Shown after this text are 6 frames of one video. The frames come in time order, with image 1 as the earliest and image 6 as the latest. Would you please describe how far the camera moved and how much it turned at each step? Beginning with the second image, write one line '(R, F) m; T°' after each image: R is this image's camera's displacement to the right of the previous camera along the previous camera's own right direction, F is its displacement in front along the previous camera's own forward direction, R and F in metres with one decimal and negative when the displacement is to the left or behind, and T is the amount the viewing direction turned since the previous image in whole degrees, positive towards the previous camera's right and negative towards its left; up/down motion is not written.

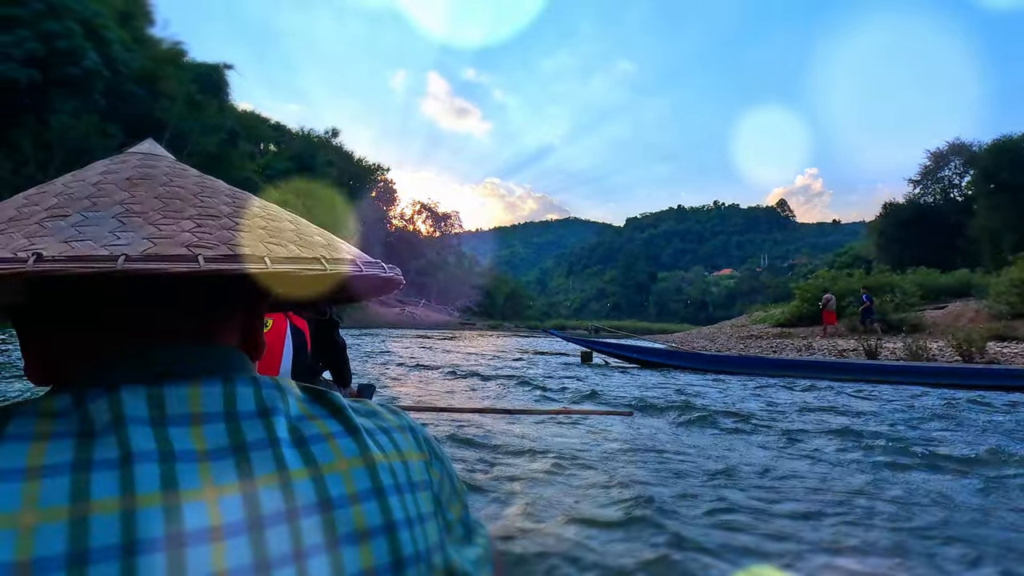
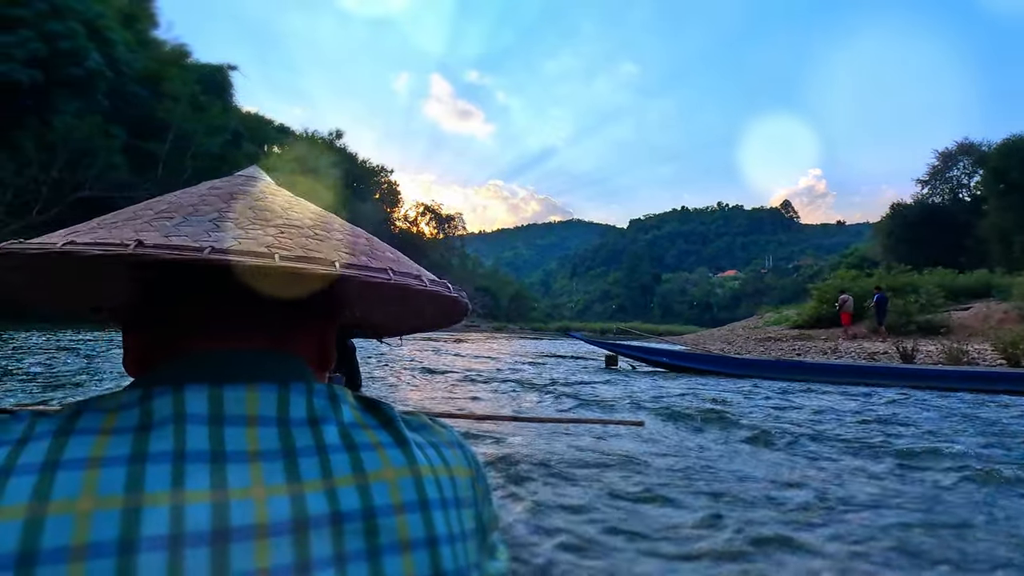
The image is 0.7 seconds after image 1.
(-0.1, +0.2) m; 0°
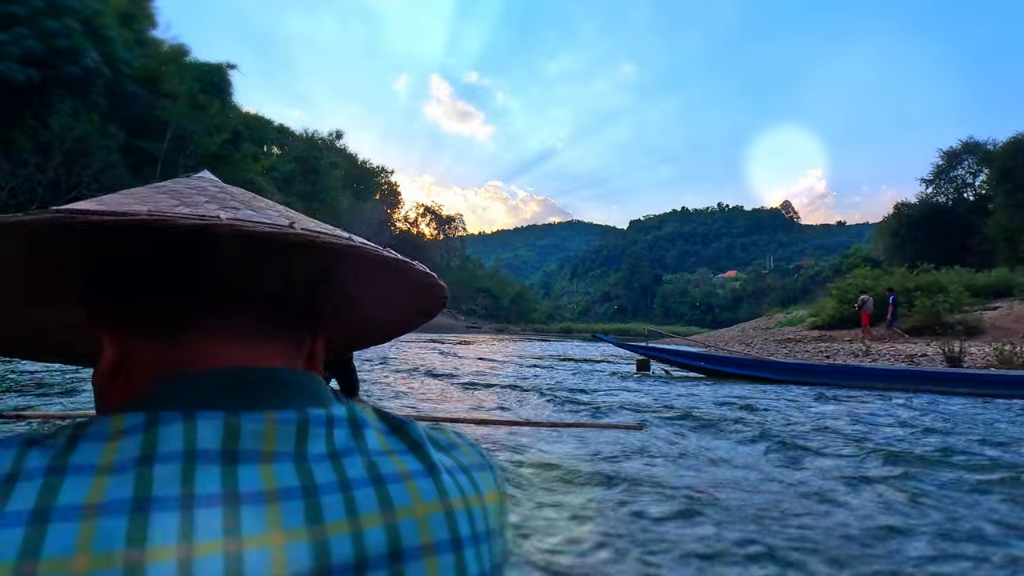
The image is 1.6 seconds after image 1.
(-0.1, +0.3) m; 0°
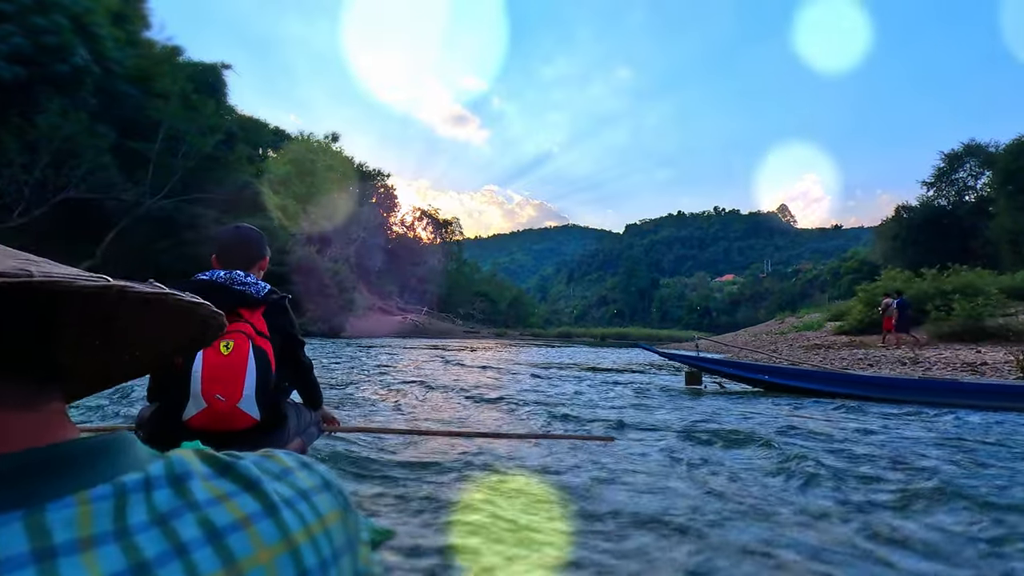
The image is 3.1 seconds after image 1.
(-0.1, +0.4) m; 0°
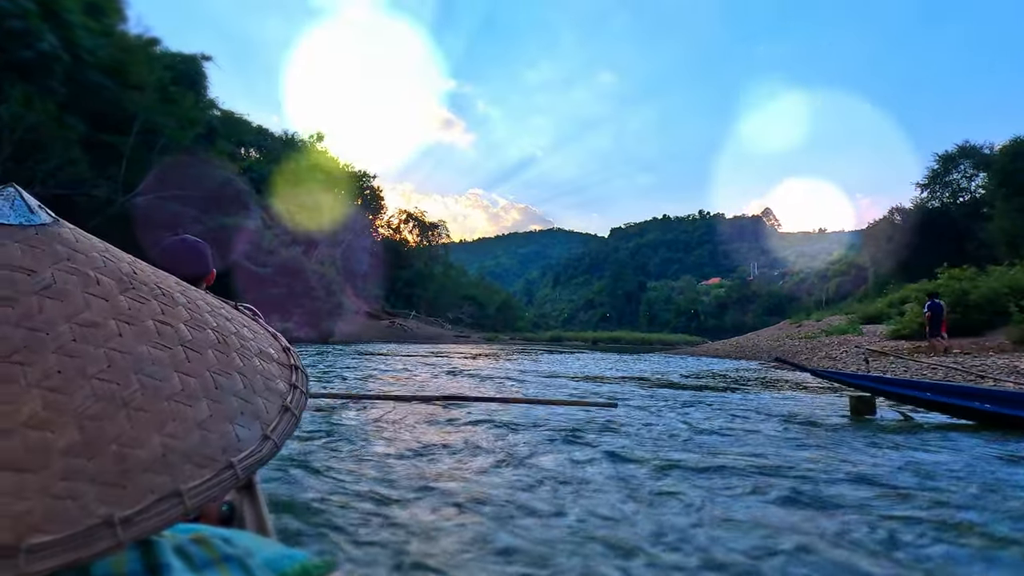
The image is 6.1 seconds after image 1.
(-0.3, +0.9) m; +1°
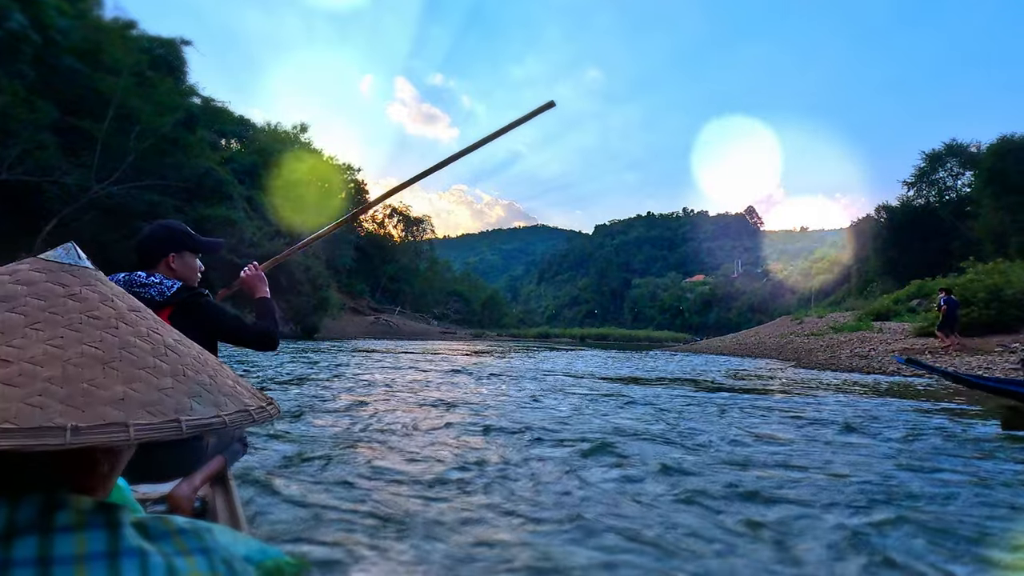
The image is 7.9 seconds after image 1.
(-0.2, +0.5) m; +1°
